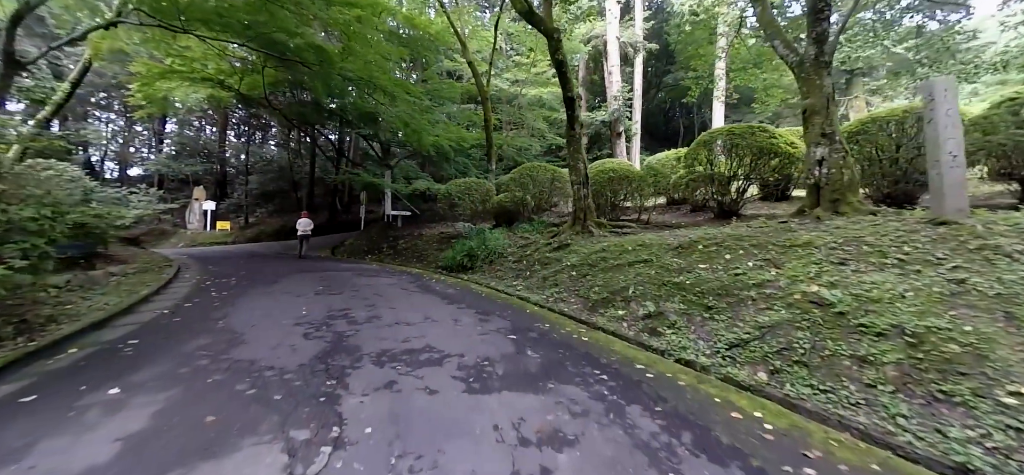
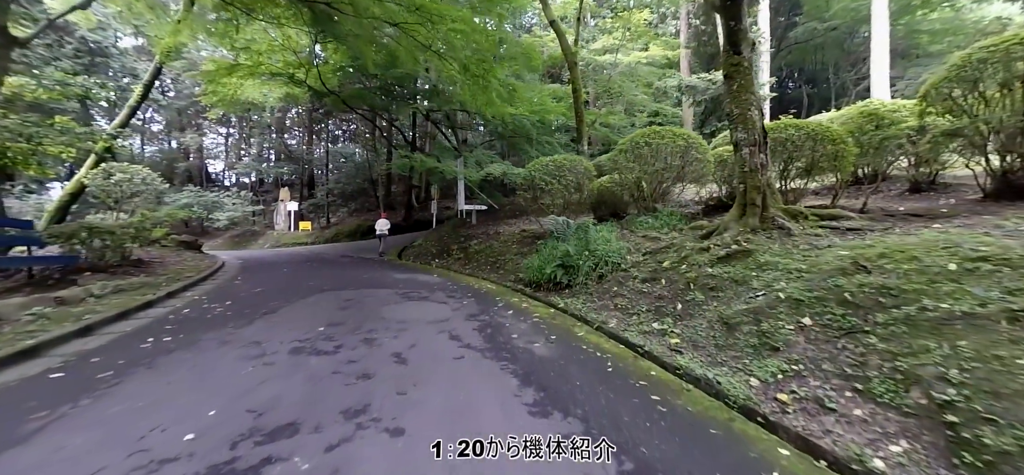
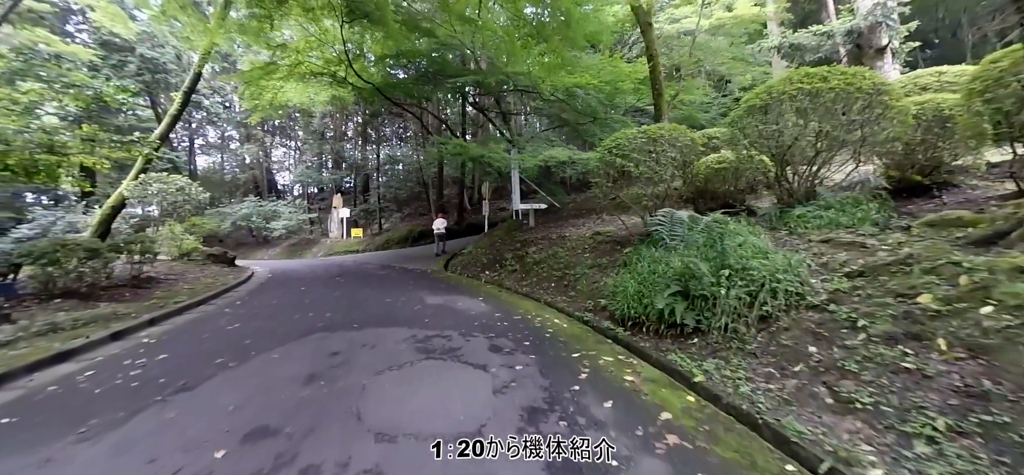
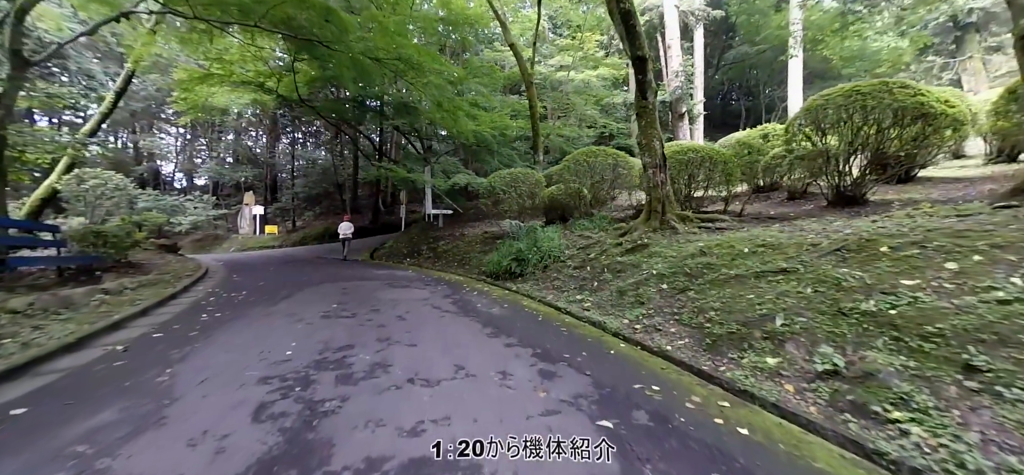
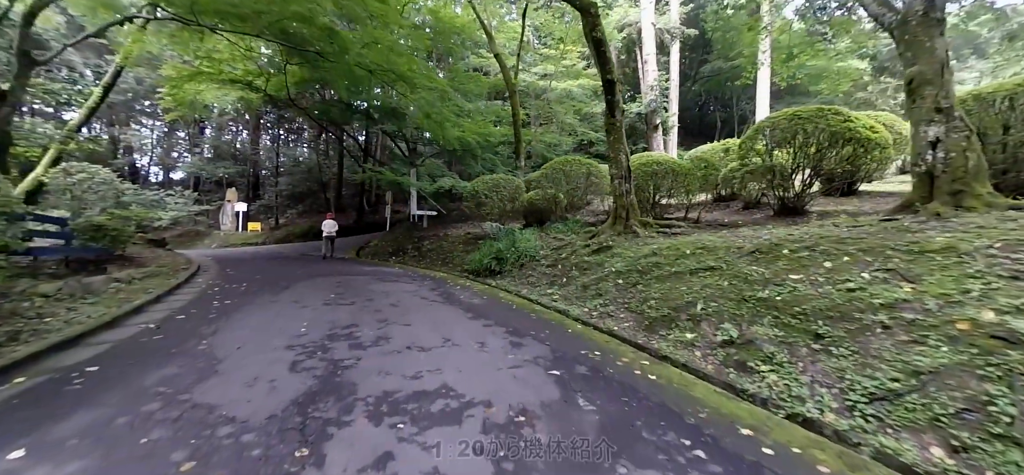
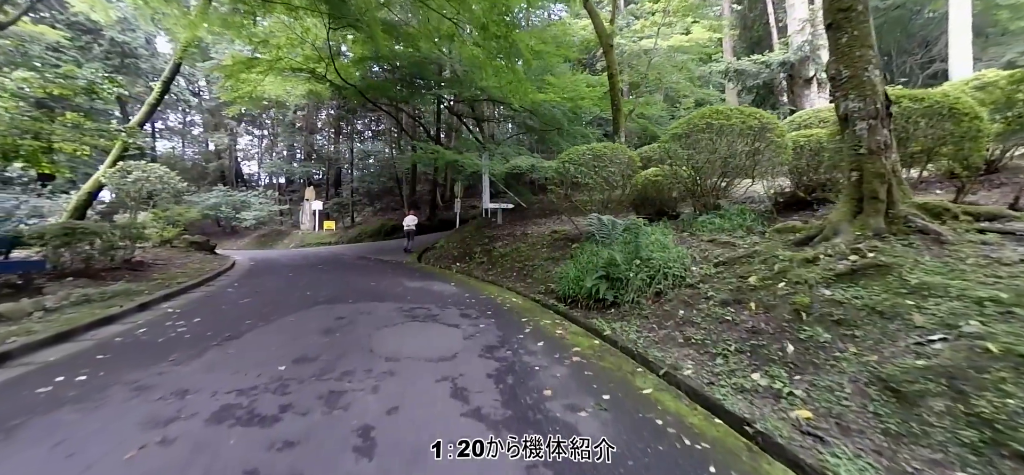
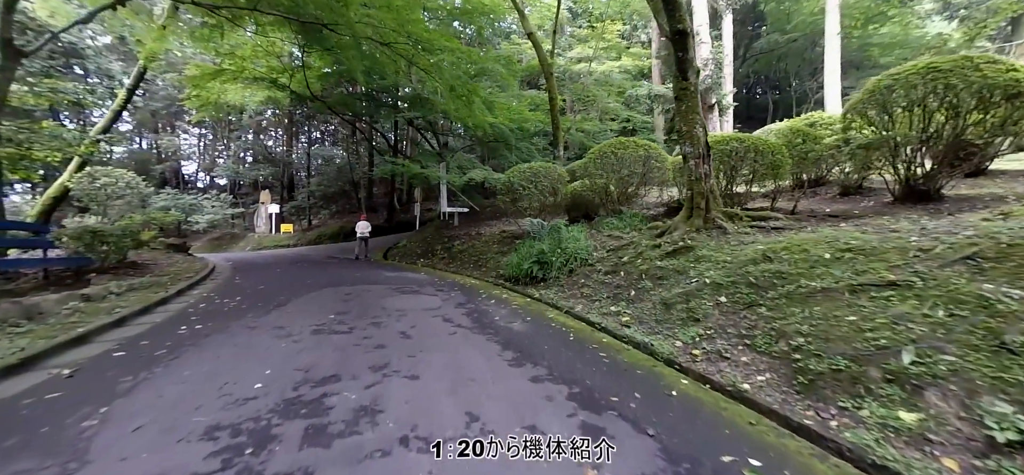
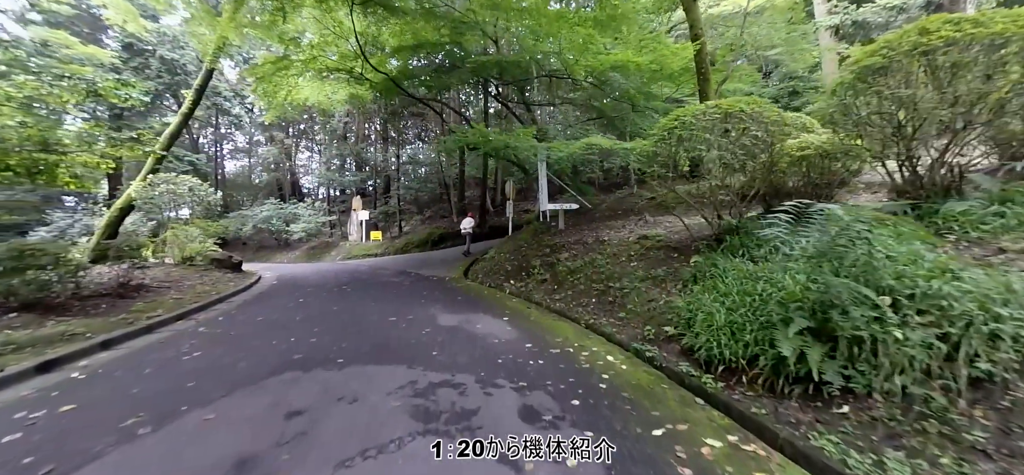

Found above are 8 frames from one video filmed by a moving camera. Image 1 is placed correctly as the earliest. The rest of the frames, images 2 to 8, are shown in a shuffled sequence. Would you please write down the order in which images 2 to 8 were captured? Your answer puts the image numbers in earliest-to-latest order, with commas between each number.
5, 4, 7, 2, 6, 3, 8
